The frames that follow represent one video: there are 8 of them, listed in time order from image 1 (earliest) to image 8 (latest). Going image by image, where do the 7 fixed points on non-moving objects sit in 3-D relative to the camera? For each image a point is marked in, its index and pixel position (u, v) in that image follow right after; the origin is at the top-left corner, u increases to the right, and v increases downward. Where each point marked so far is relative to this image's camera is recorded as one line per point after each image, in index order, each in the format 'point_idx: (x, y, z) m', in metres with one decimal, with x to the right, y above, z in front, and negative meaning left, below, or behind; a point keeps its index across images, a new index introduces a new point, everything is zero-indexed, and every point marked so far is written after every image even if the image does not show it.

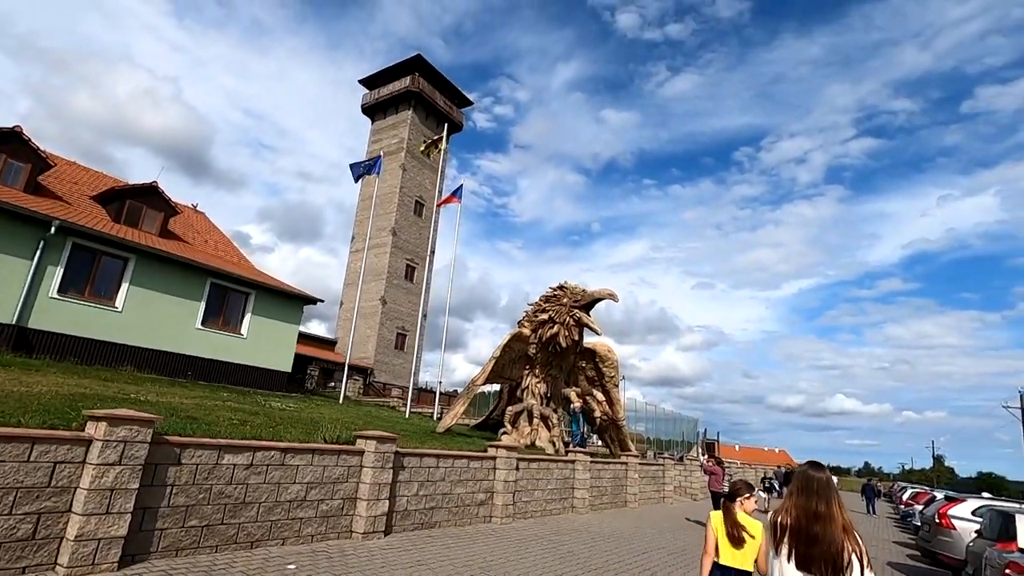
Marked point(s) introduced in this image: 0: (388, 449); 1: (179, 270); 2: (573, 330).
0: (-1.9, -2.6, +8.5) m
1: (-12.2, +0.6, +19.6) m
2: (+2.0, -1.4, +17.9) m
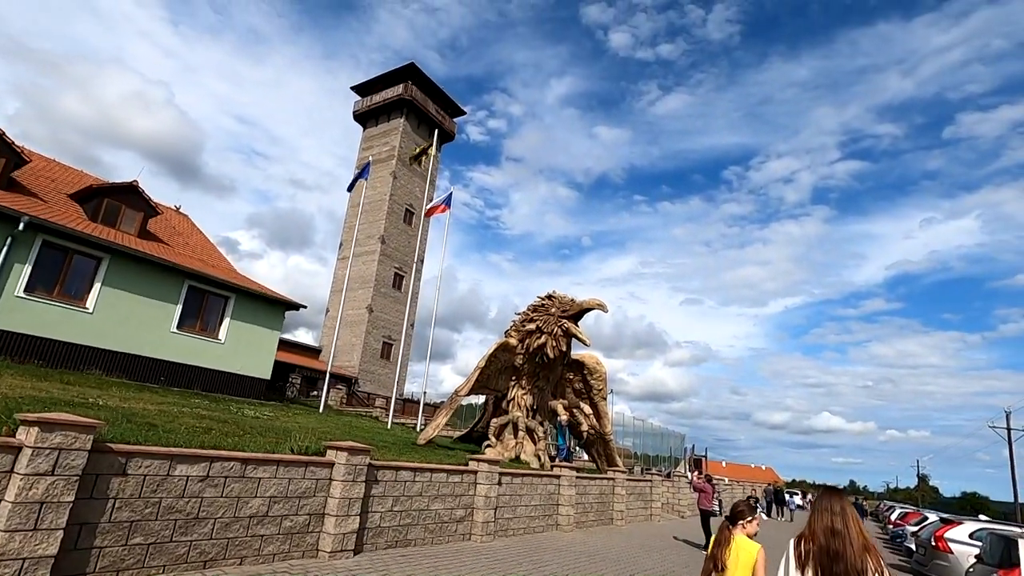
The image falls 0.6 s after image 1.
0: (-2.2, -2.6, +8.0) m
1: (-12.6, +0.6, +18.9) m
2: (+1.5, -1.7, +17.4) m
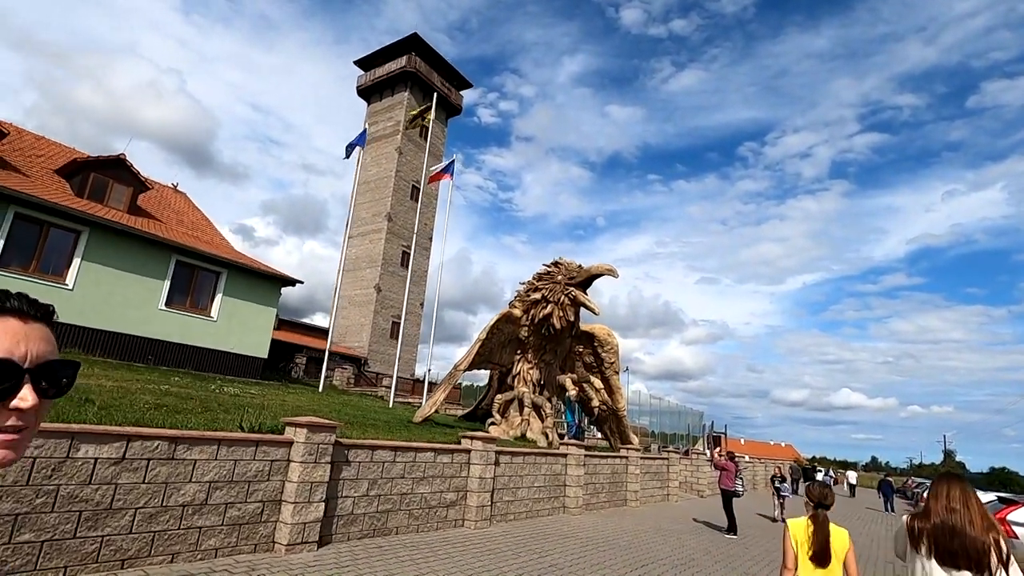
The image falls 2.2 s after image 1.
0: (-2.4, -1.9, +6.9) m
1: (-12.5, +1.4, +18.0) m
2: (+1.6, -0.7, +16.1) m
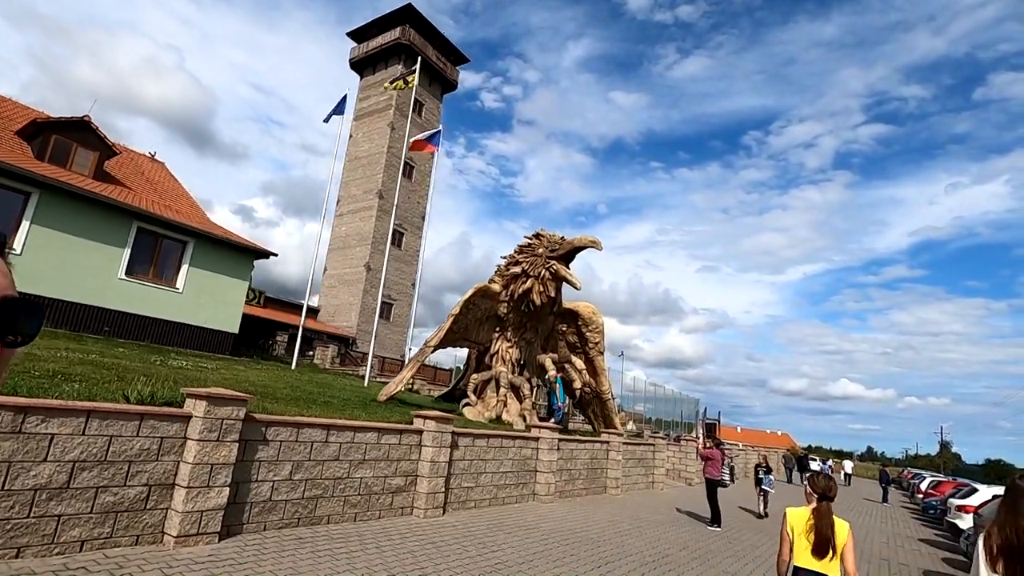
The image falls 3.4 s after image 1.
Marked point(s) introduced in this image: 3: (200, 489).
0: (-3.0, -1.4, +5.9) m
1: (-13.1, +2.4, +16.9) m
2: (+1.0, +0.1, +15.1) m
3: (-3.2, -2.1, +5.6) m
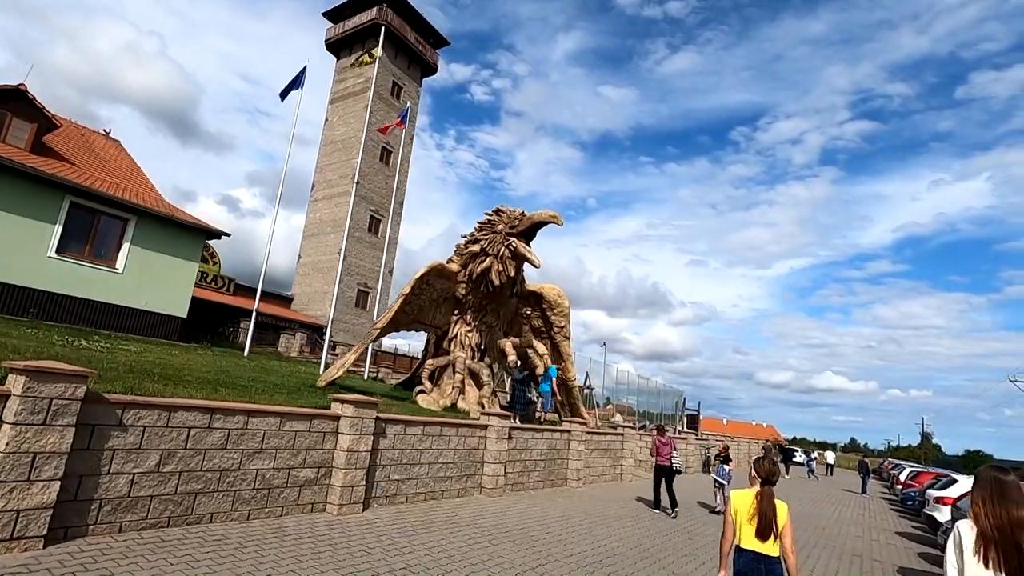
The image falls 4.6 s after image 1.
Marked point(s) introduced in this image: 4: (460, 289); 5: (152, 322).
0: (-4.0, -0.9, +4.8) m
1: (-14.2, +3.0, +15.6) m
2: (-0.1, +0.6, +14.1) m
3: (-4.2, -1.6, +4.5) m
4: (-1.4, 0.0, +14.6) m
5: (-12.3, -1.1, +18.3) m
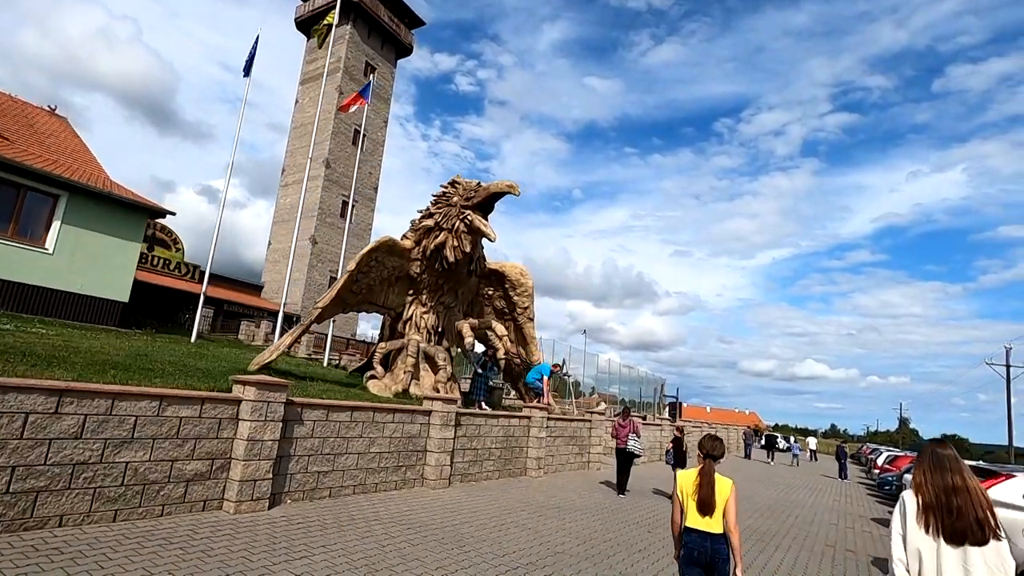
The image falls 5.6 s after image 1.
0: (-4.8, -0.5, +3.8) m
1: (-15.3, +3.6, +14.2) m
2: (-1.2, +1.2, +13.1) m
3: (-5.0, -1.3, +3.5) m
4: (-2.5, +0.5, +13.6) m
5: (-13.4, -0.6, +17.1) m
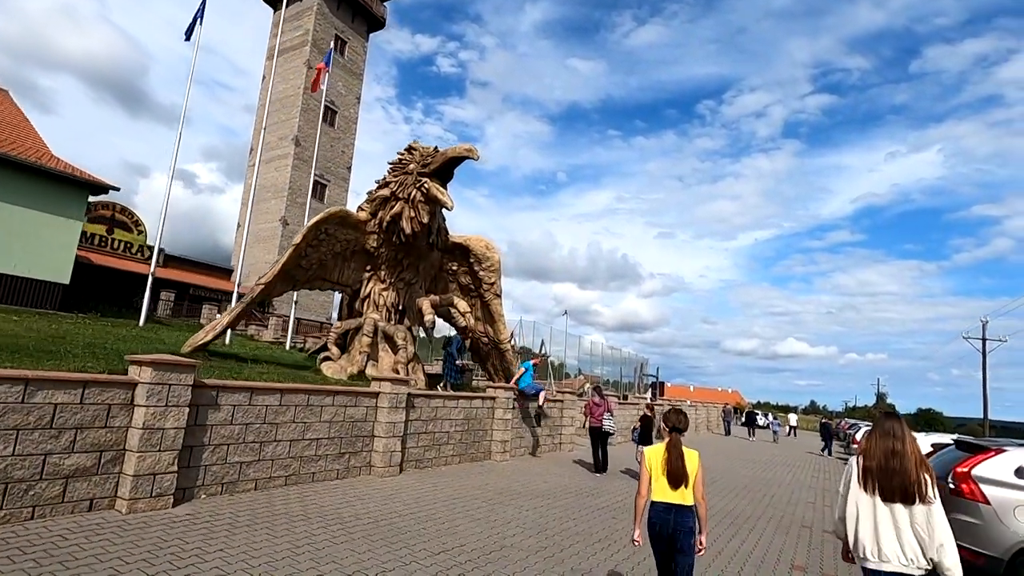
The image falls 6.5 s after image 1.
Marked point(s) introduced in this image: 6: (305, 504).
0: (-5.4, -0.3, +2.8) m
1: (-16.2, +4.0, +12.8) m
2: (-2.0, +1.8, +12.2) m
3: (-5.5, -1.0, +2.5) m
4: (-3.4, +1.1, +12.7) m
5: (-14.4, 0.0, +15.9) m
6: (-2.5, -2.7, +6.7) m
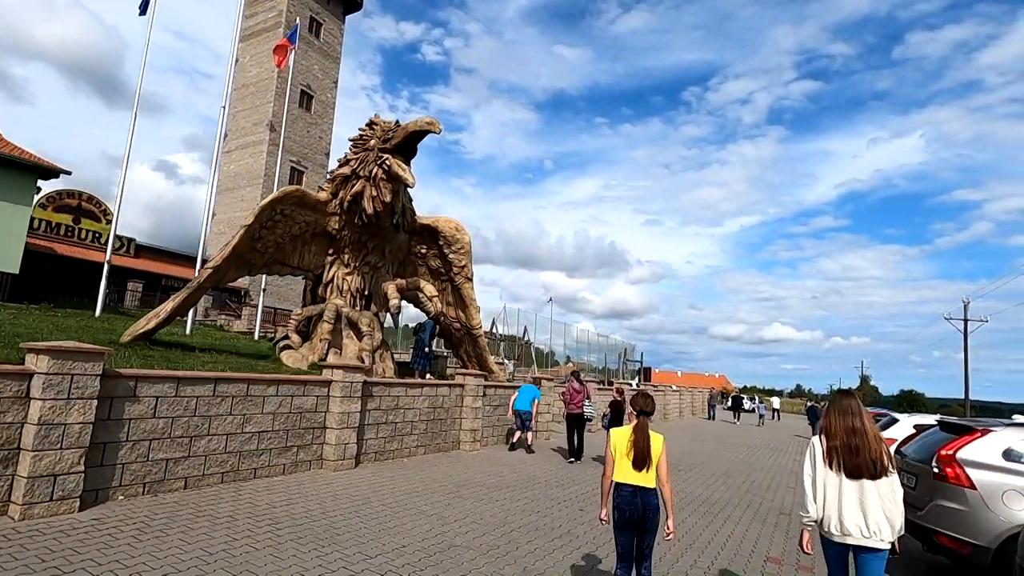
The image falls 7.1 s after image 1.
0: (-5.9, -0.2, +2.1) m
1: (-17.0, +4.2, +11.8) m
2: (-2.7, +2.1, +11.5) m
3: (-6.0, -0.9, +1.9) m
4: (-4.1, +1.5, +12.0) m
5: (-15.1, +0.3, +15.0) m
6: (-3.0, -2.4, +6.1) m
